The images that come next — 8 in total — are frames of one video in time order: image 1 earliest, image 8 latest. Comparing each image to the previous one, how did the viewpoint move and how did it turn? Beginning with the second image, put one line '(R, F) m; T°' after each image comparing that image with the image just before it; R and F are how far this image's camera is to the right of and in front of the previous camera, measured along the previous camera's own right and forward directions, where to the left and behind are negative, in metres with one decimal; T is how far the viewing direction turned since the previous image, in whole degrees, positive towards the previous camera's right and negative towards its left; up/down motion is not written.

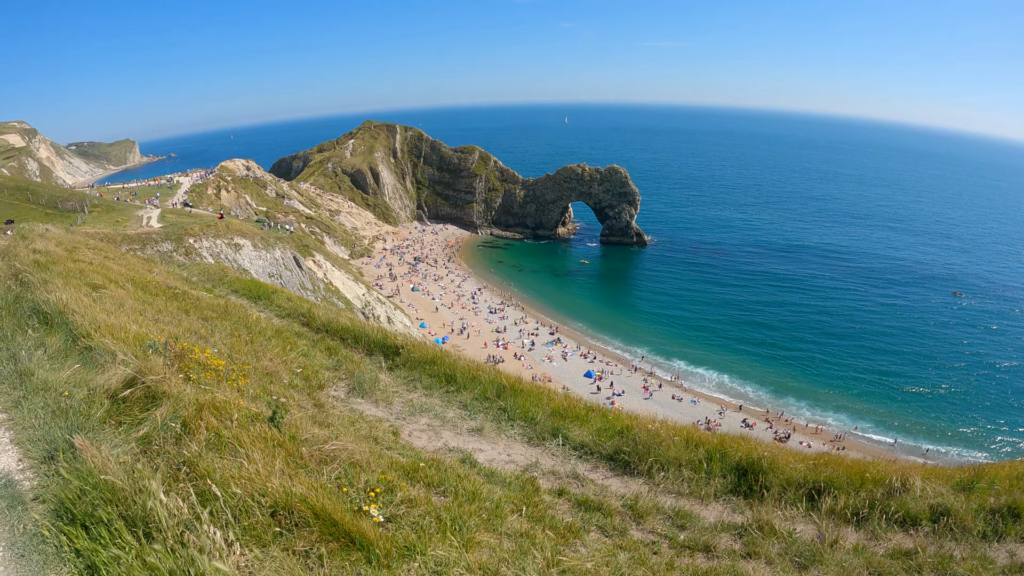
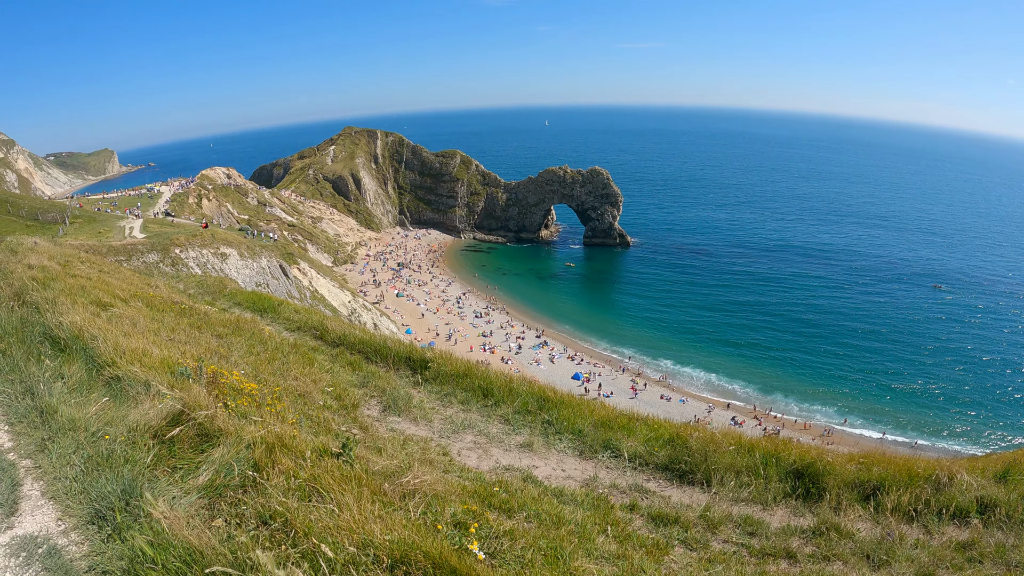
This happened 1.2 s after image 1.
(-1.4, +0.5) m; +3°
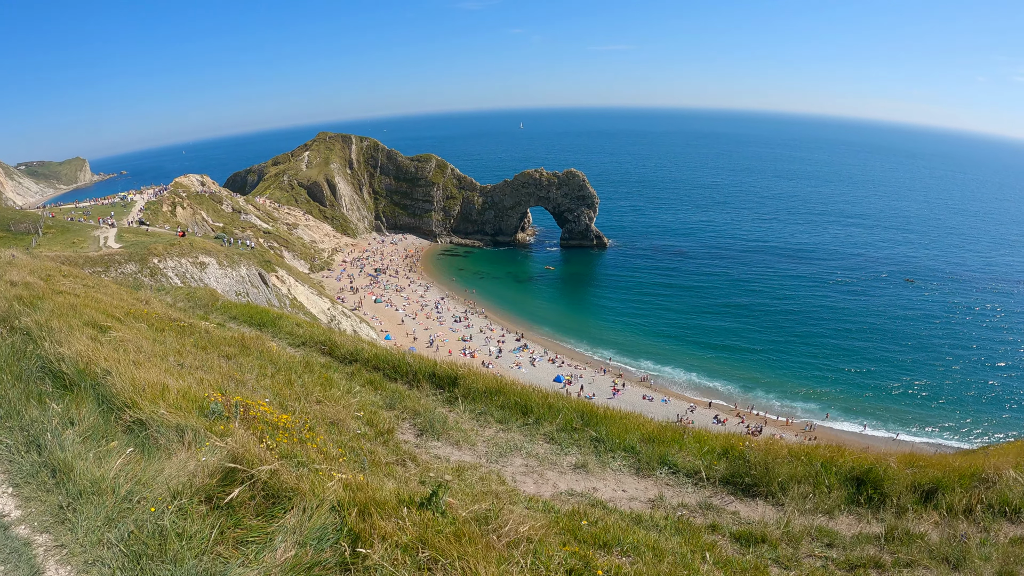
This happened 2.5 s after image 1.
(-1.4, +0.7) m; +4°
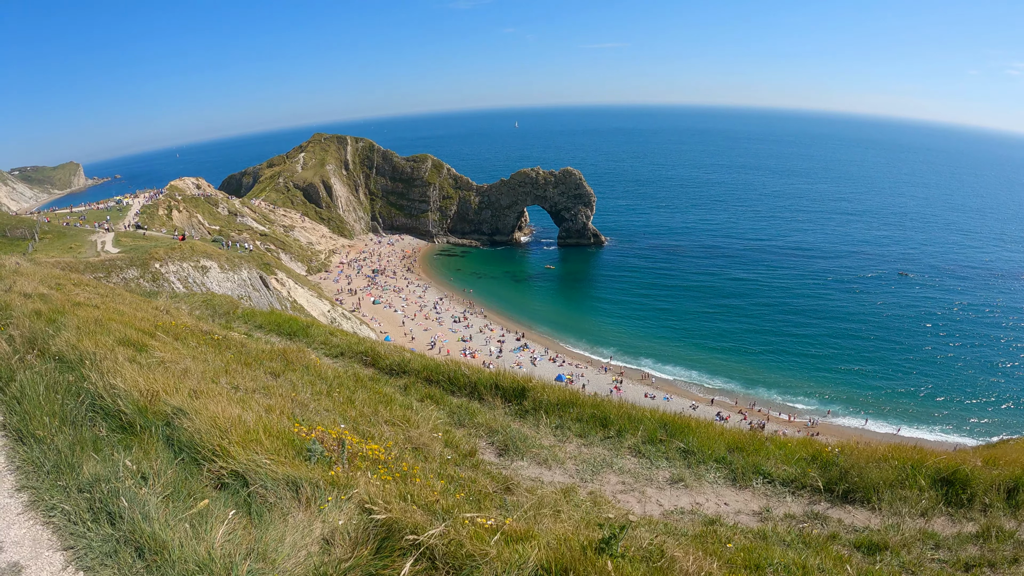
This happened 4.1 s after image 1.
(-1.6, +0.9) m; +1°
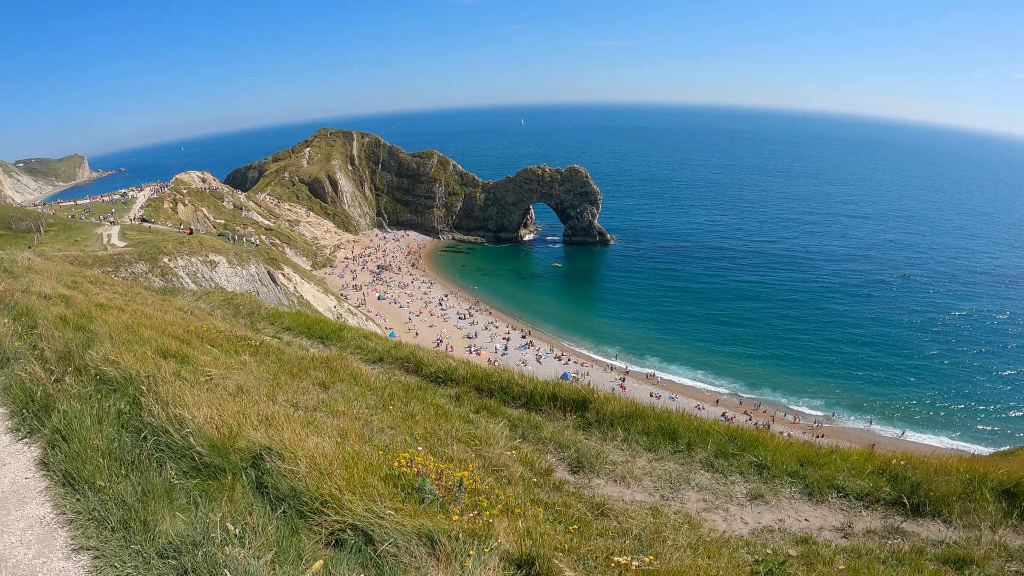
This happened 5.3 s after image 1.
(-1.2, +0.7) m; 0°
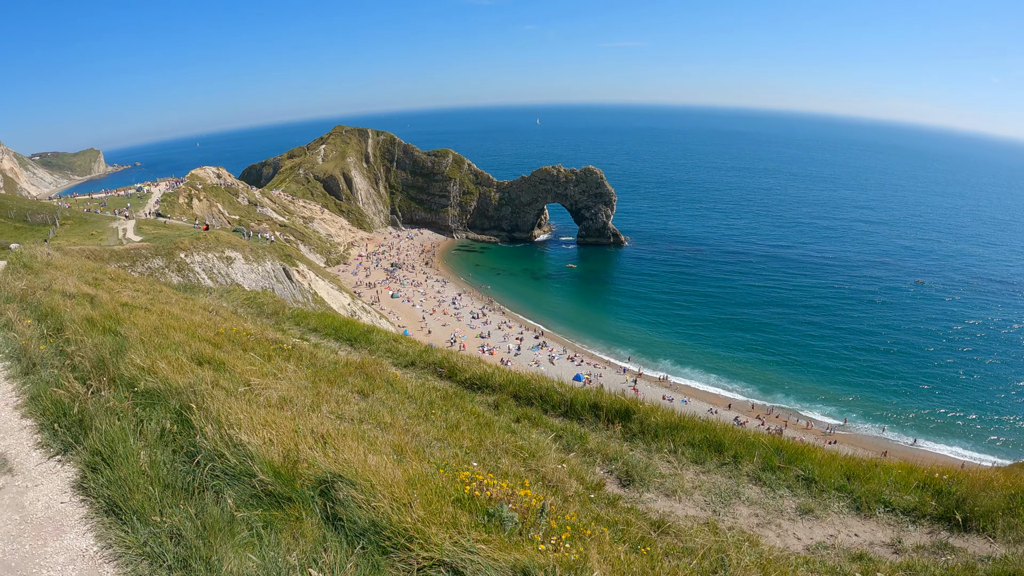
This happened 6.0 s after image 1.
(-0.6, +0.5) m; -1°
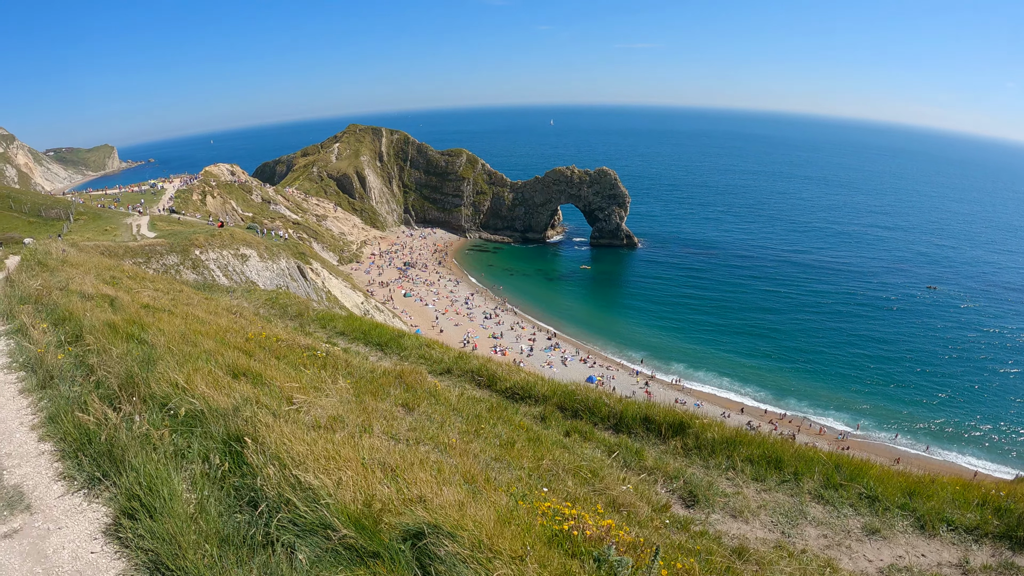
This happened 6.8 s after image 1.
(-0.7, +0.7) m; -1°
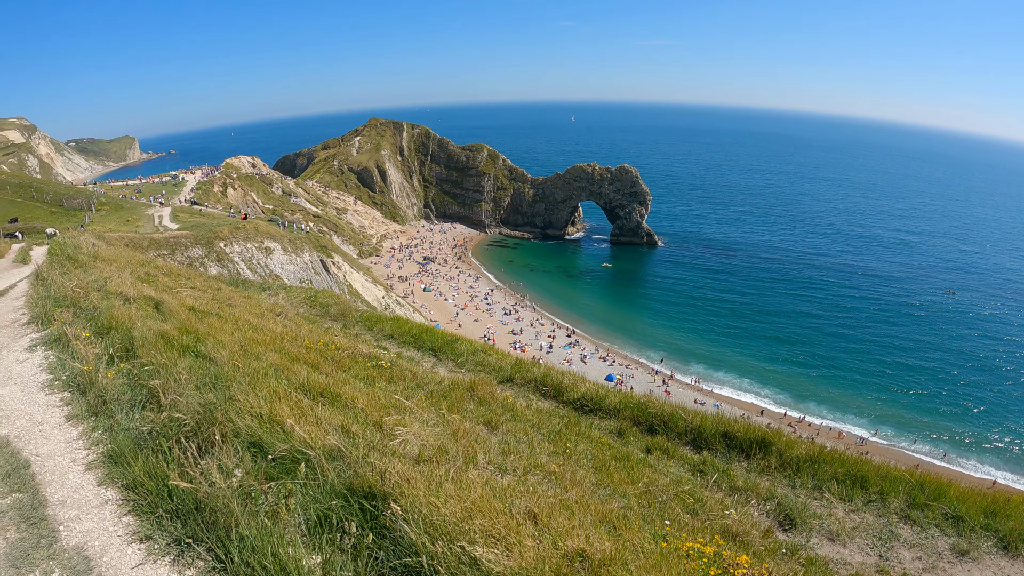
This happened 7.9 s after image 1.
(-1.1, +0.8) m; -2°
